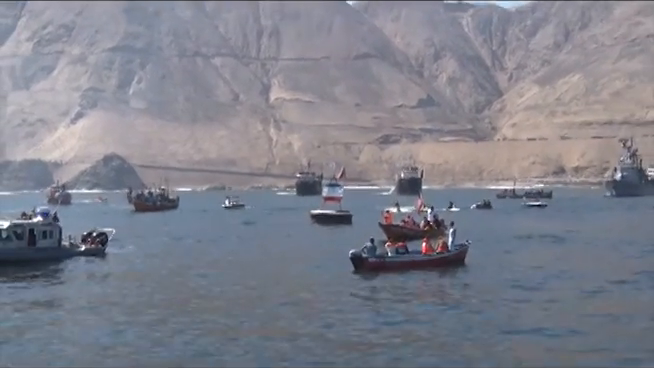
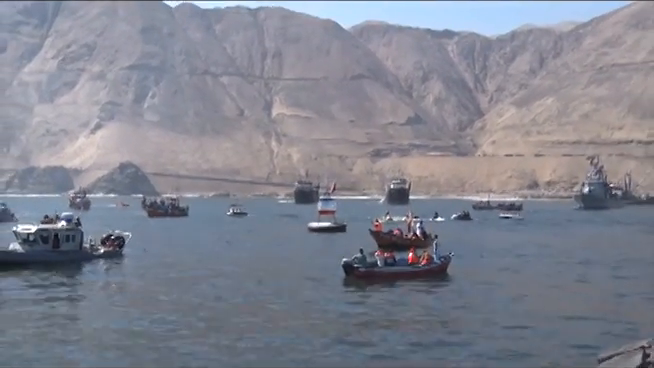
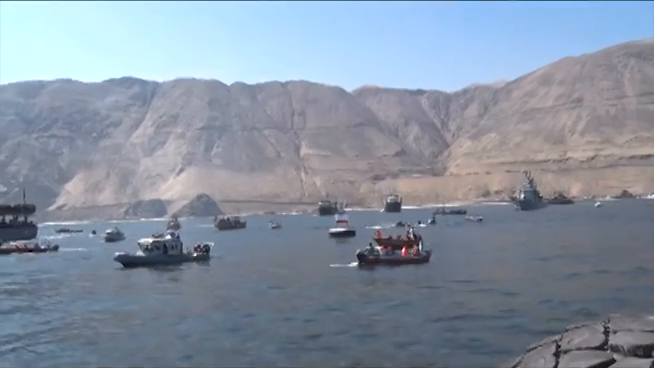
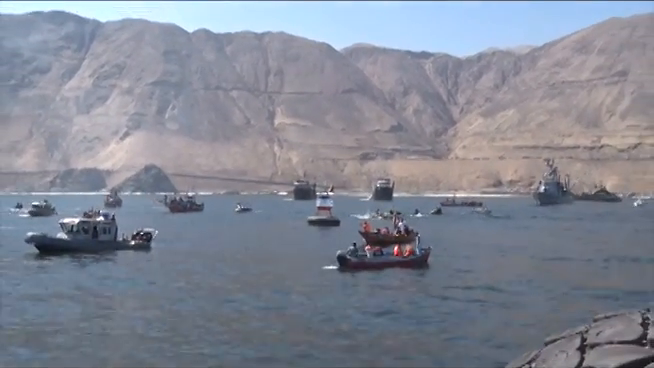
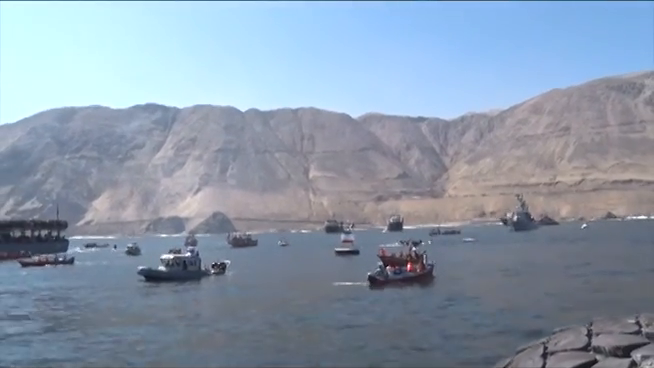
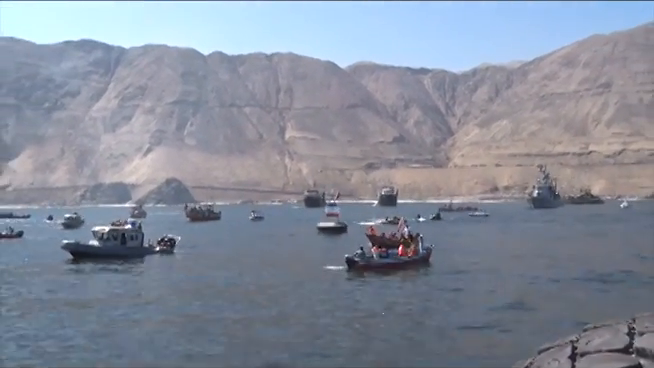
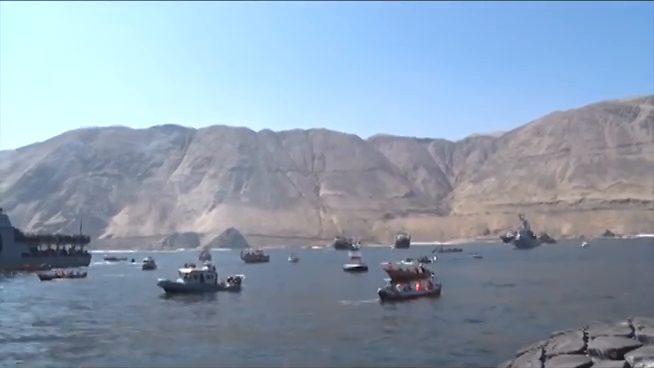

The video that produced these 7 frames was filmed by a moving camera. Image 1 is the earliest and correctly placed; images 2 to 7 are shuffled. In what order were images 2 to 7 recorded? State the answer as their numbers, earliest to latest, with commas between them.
2, 4, 6, 3, 5, 7
